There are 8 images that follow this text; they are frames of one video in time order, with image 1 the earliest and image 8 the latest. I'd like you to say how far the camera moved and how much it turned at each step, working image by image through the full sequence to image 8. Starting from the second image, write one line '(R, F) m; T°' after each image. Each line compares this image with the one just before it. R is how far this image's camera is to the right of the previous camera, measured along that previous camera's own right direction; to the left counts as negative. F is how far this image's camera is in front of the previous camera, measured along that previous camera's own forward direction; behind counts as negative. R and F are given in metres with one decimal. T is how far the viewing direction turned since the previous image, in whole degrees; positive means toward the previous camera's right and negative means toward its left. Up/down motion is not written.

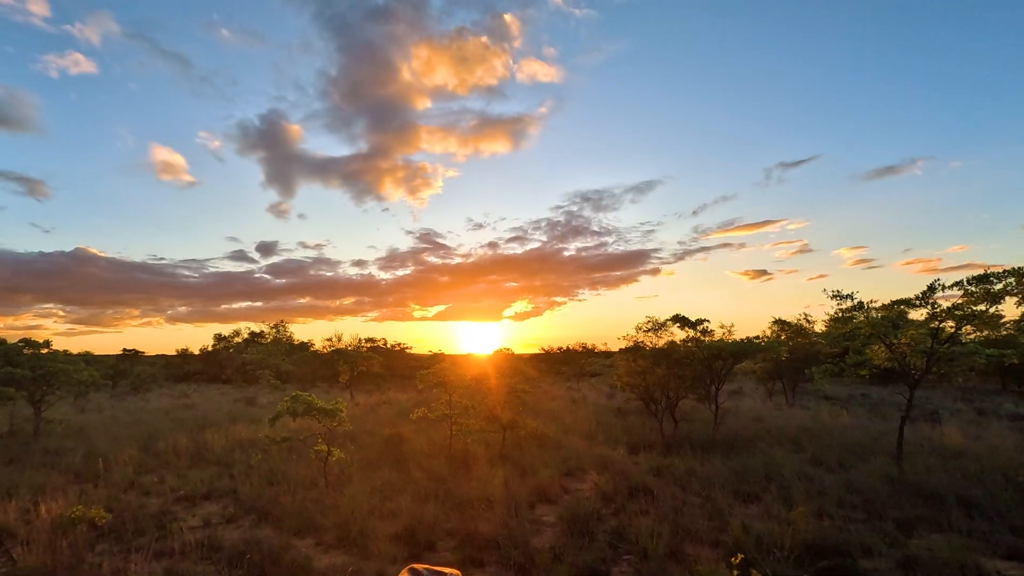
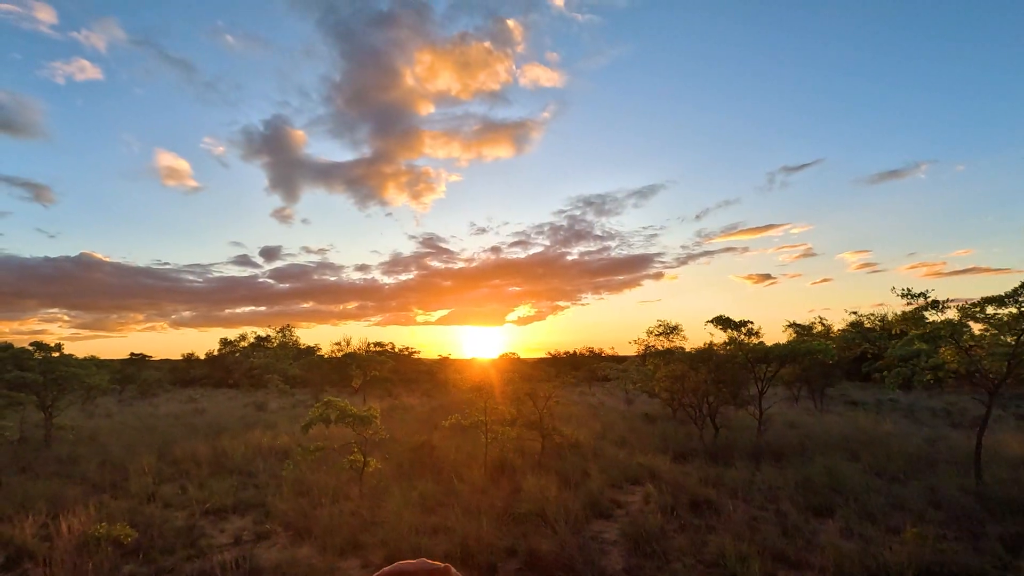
(-0.8, +0.6) m; 0°
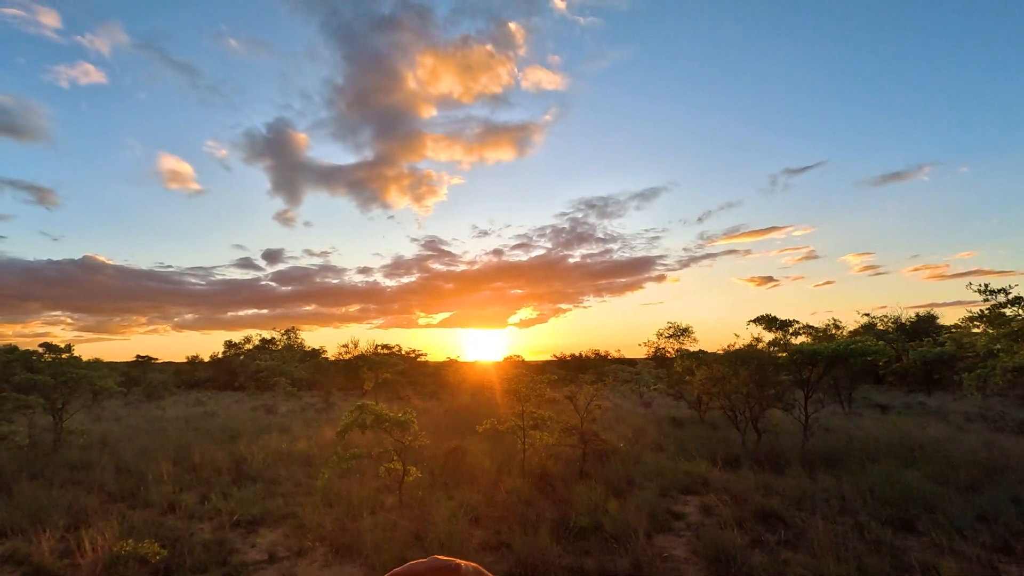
(-0.8, +0.6) m; 0°
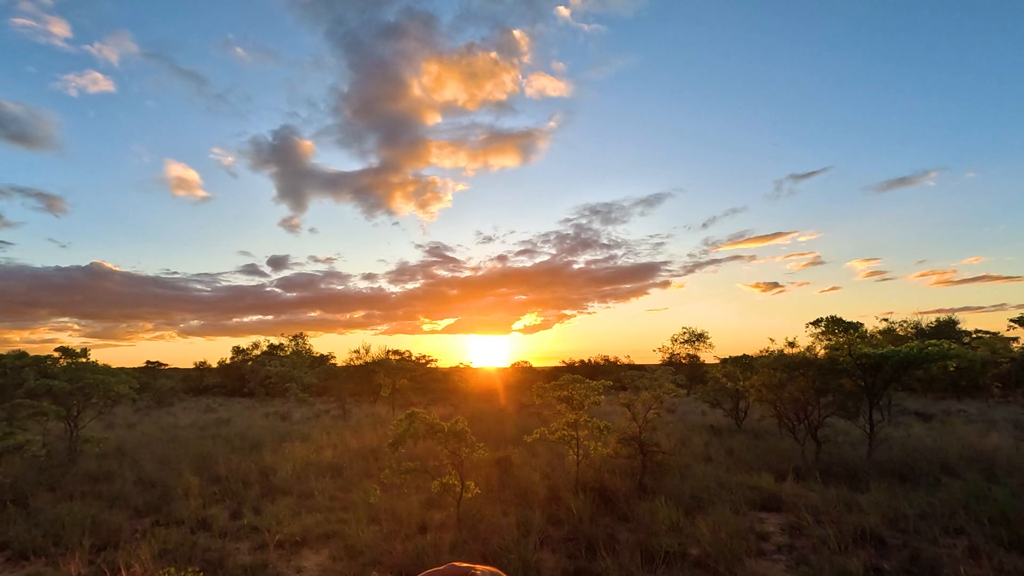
(-0.9, +0.7) m; 0°
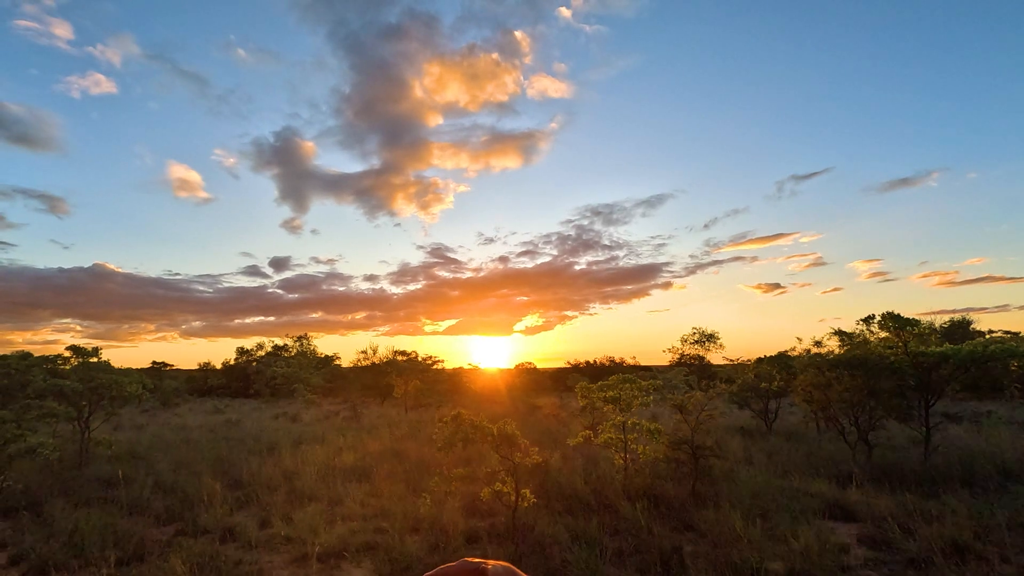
(-0.7, +0.6) m; 0°
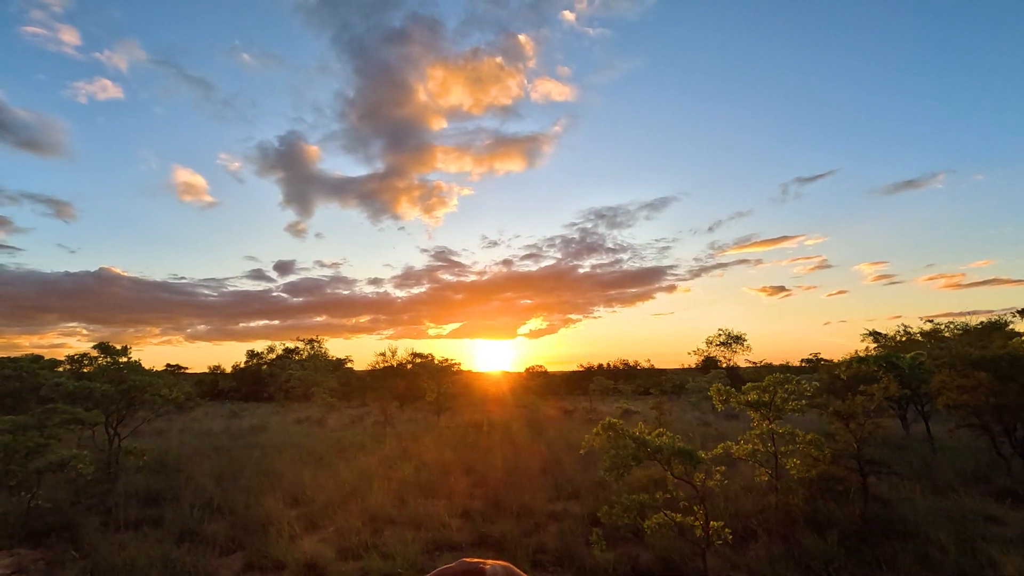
(-1.8, +1.4) m; 0°
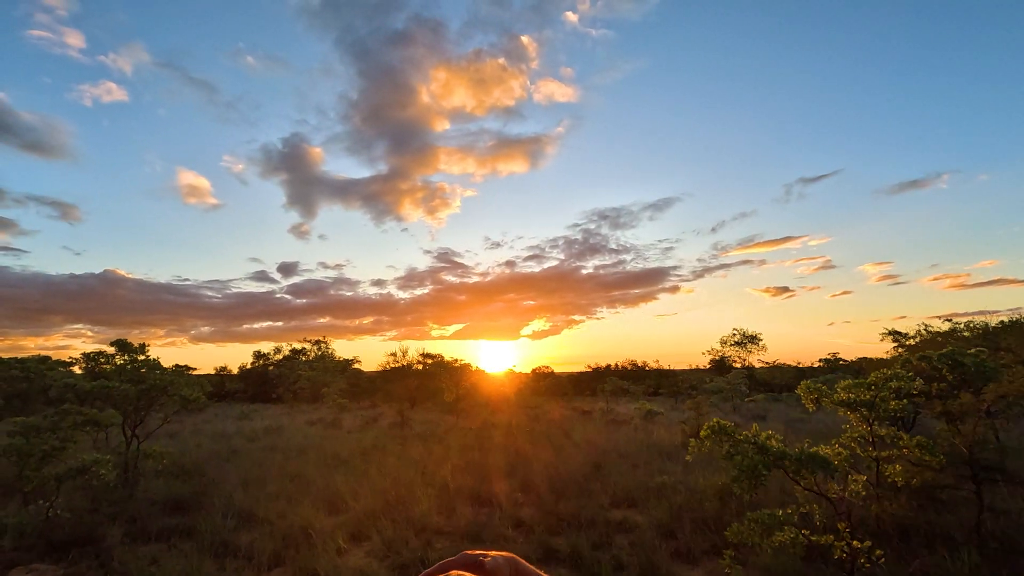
(-0.9, +0.7) m; 0°
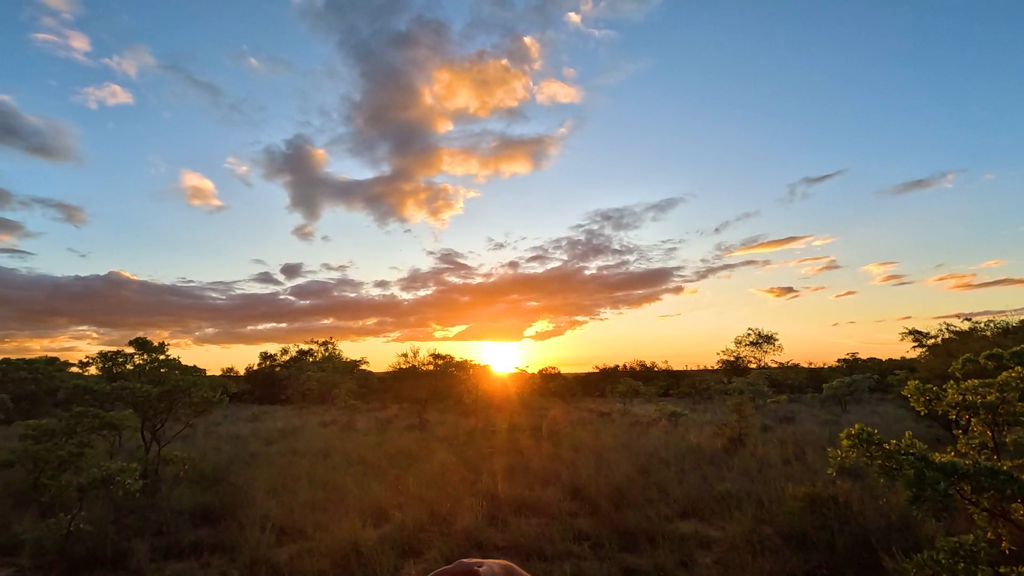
(-0.9, +0.7) m; 0°
